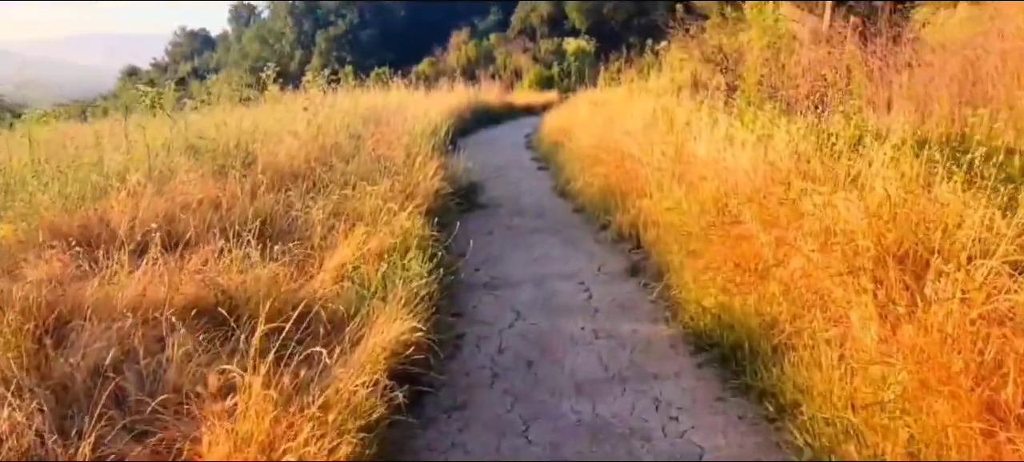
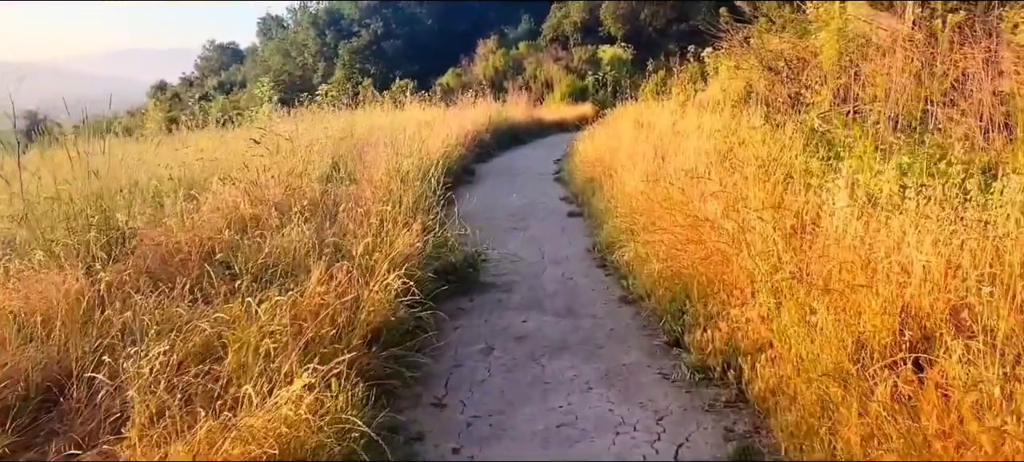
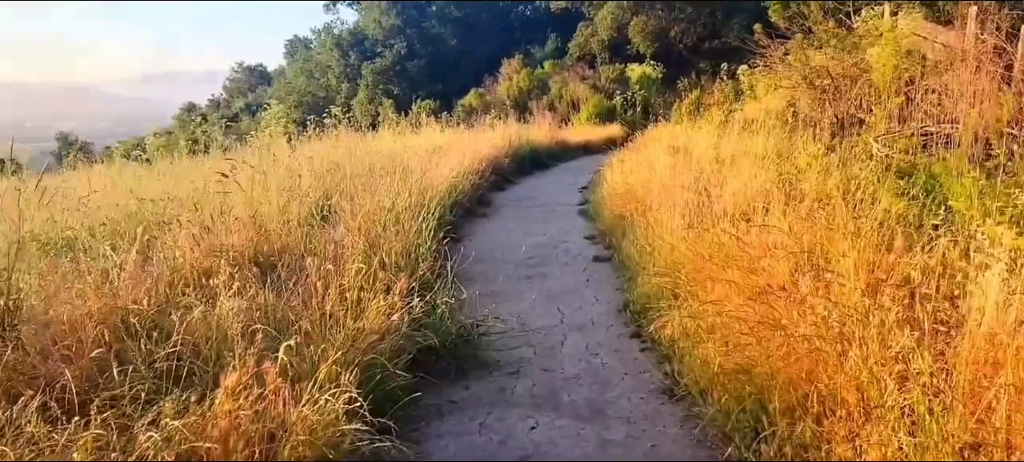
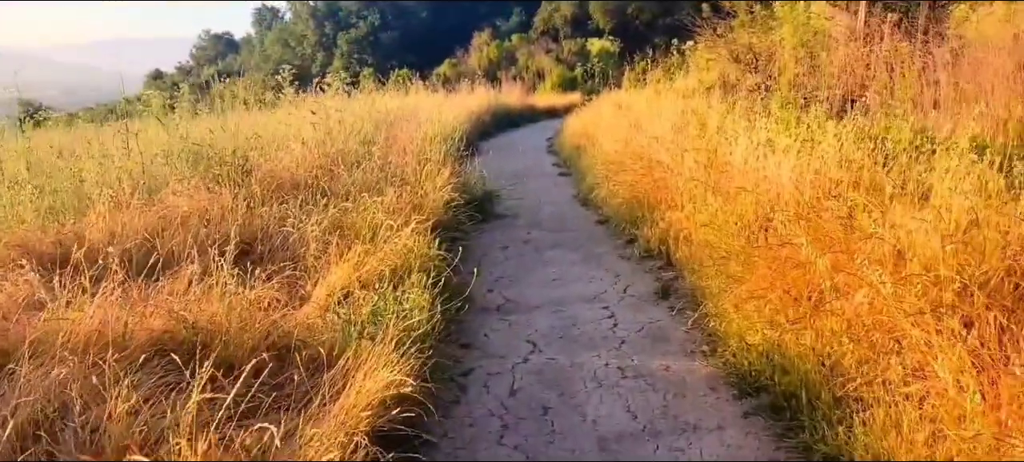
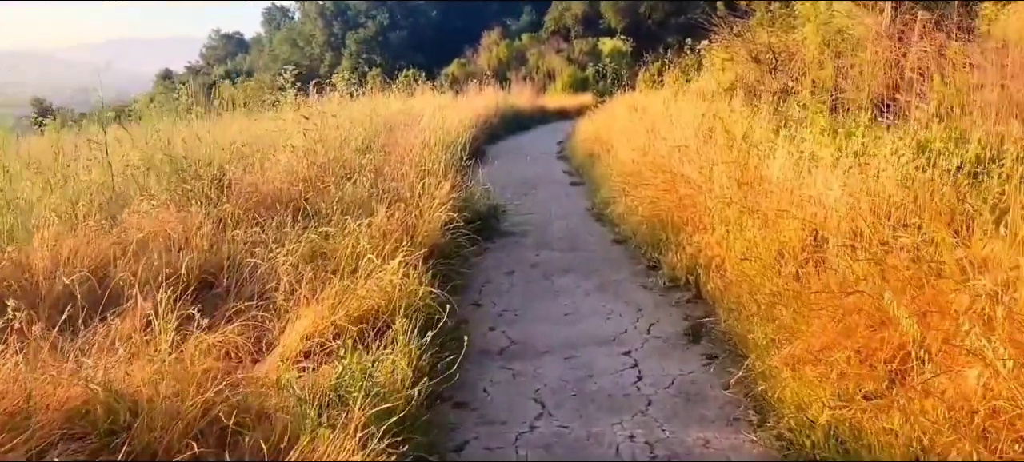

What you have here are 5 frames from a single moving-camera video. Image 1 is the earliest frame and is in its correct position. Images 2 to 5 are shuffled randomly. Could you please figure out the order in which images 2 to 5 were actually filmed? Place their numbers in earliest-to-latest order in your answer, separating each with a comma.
4, 5, 2, 3
